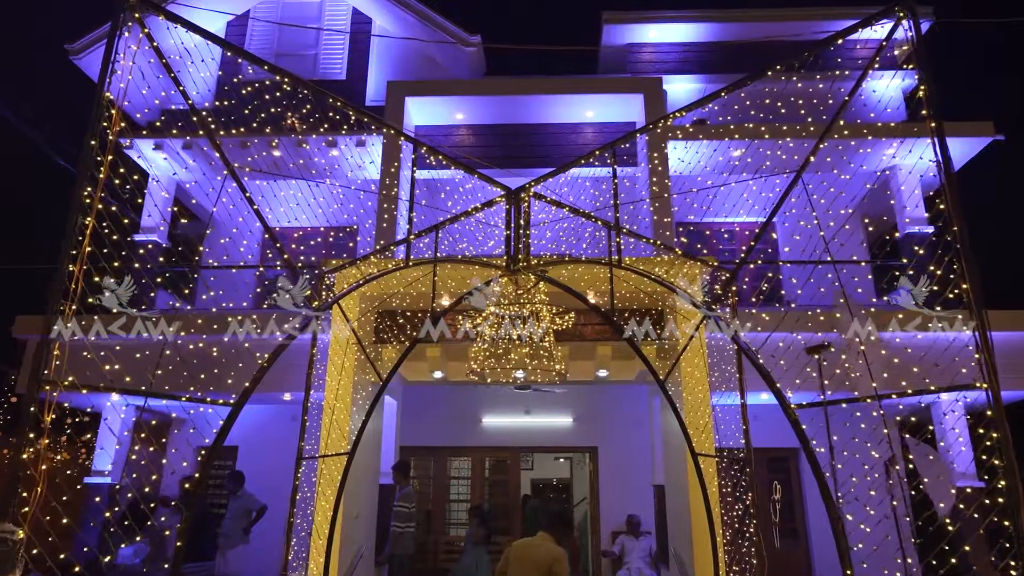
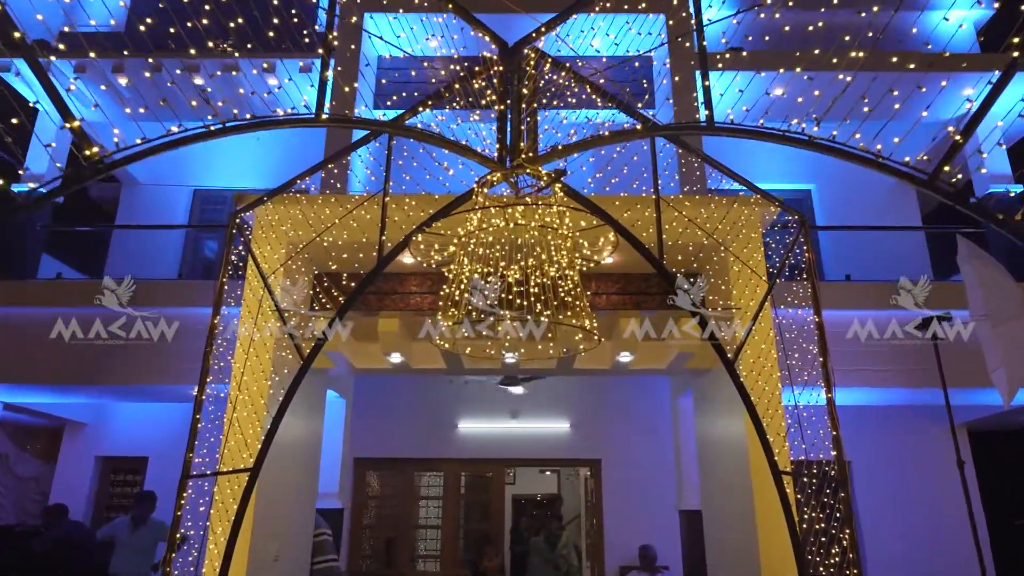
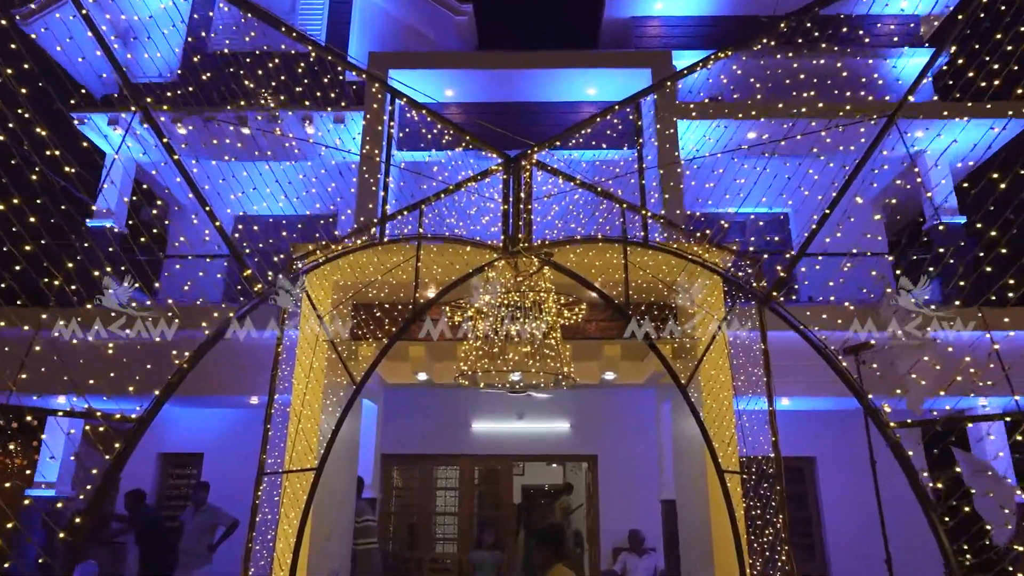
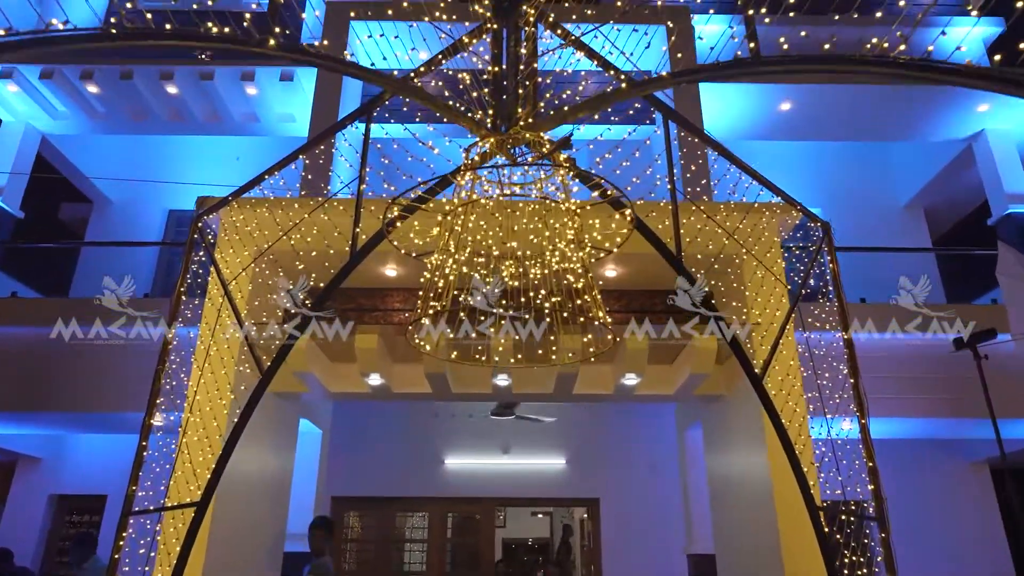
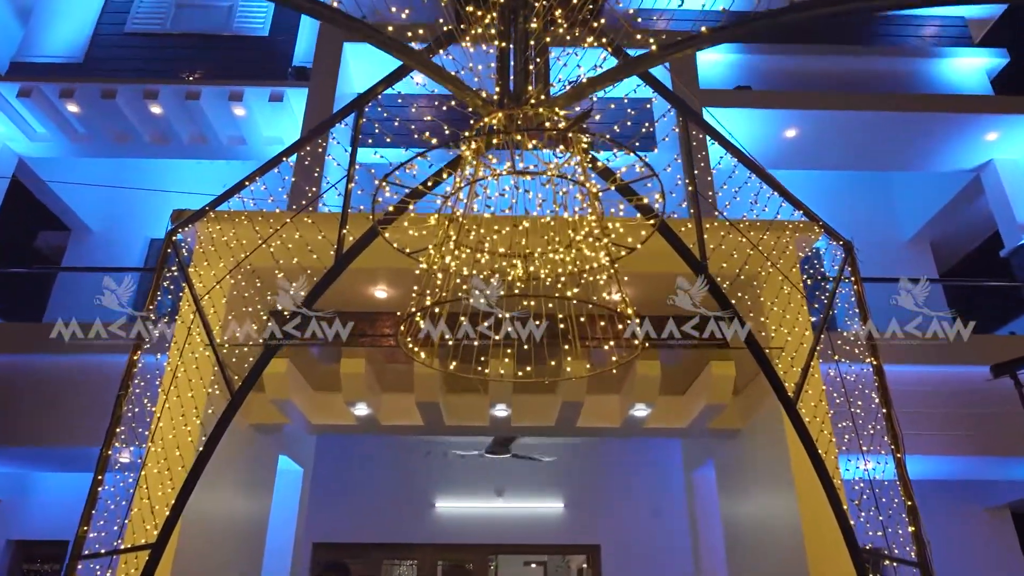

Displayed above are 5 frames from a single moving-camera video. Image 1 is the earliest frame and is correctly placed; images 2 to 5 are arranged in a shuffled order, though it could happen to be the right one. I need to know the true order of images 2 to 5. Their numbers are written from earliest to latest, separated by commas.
3, 2, 4, 5
